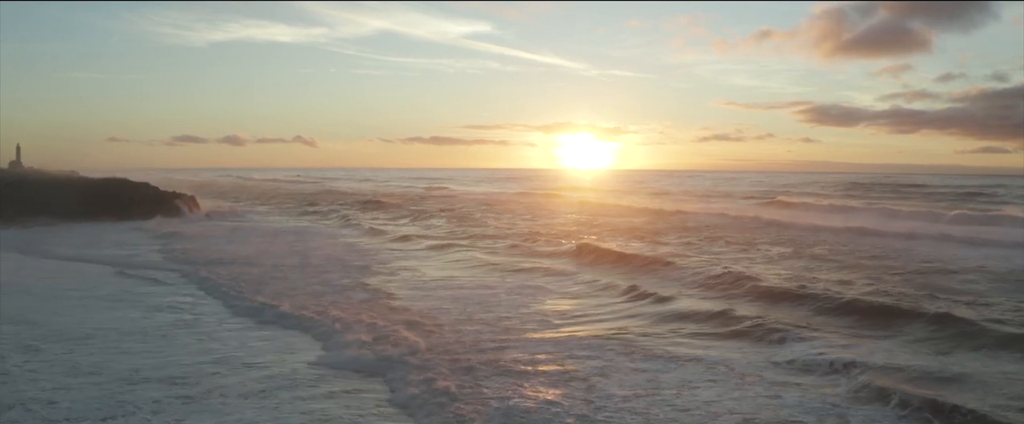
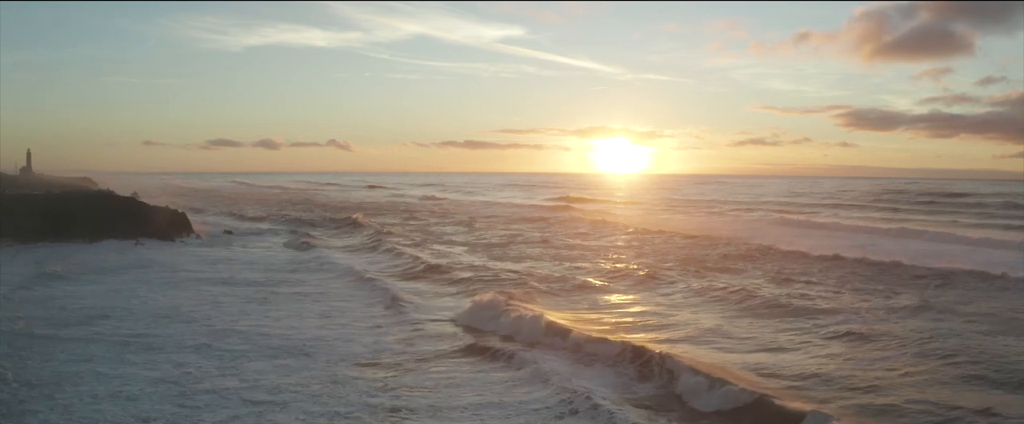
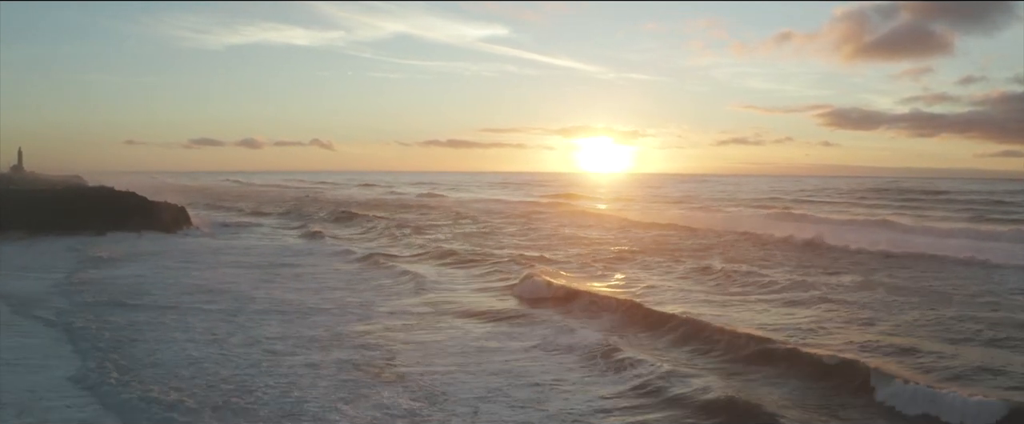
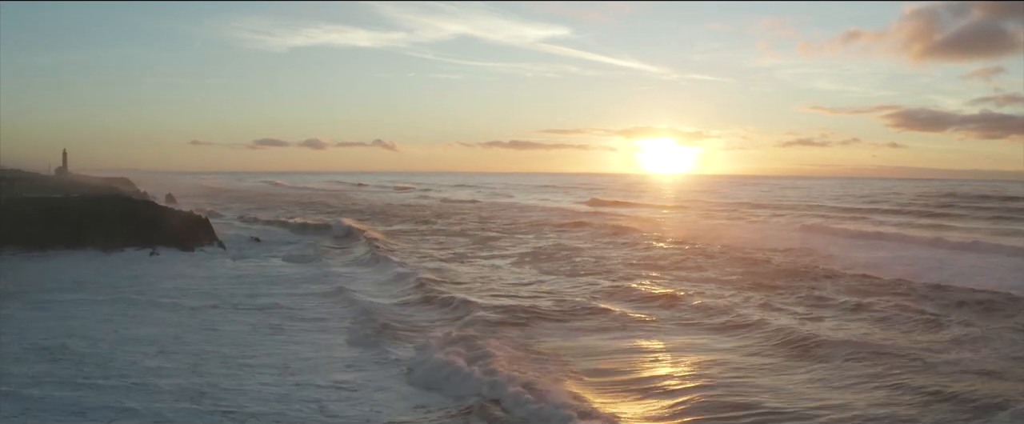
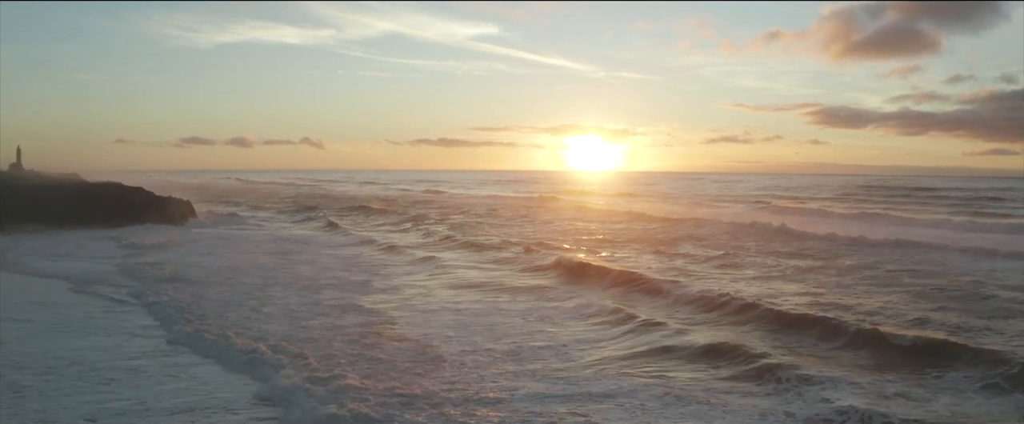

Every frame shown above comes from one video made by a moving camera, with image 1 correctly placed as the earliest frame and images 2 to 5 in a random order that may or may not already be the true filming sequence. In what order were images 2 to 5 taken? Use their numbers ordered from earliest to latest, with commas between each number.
5, 3, 2, 4
